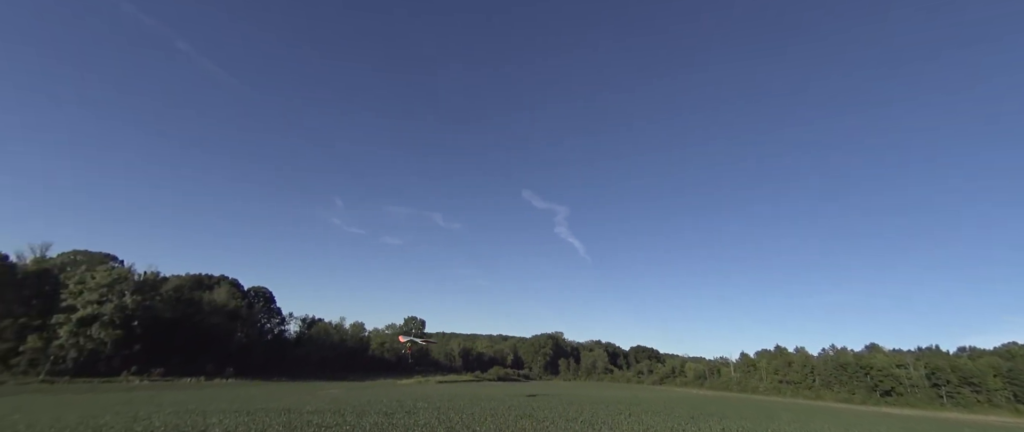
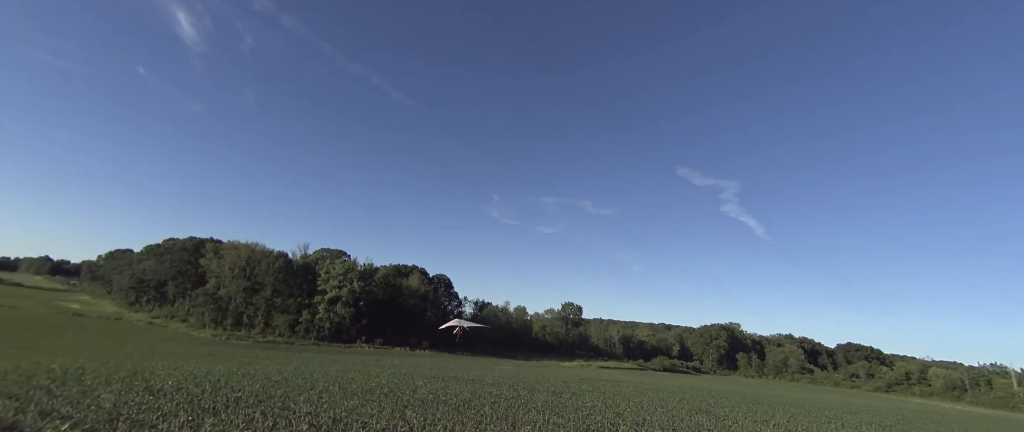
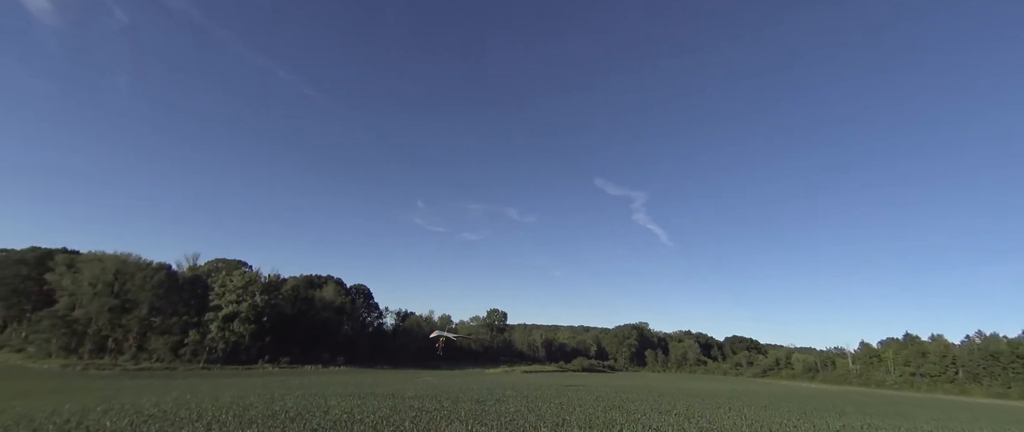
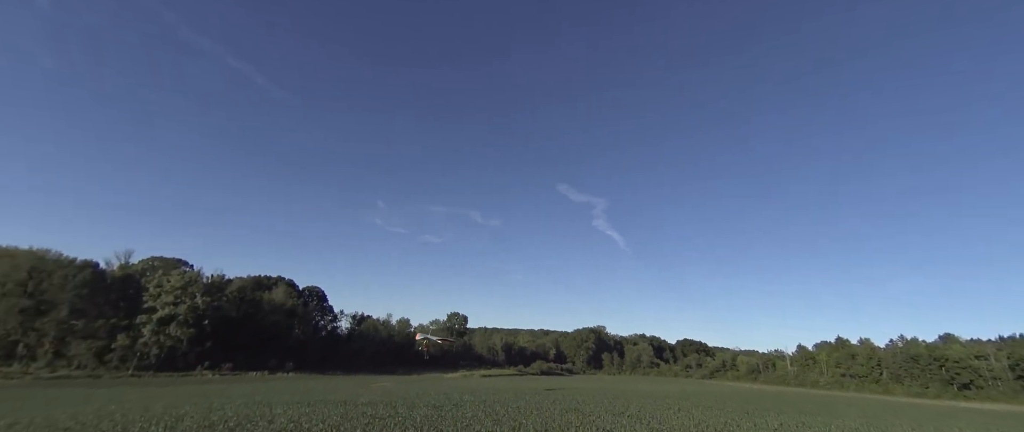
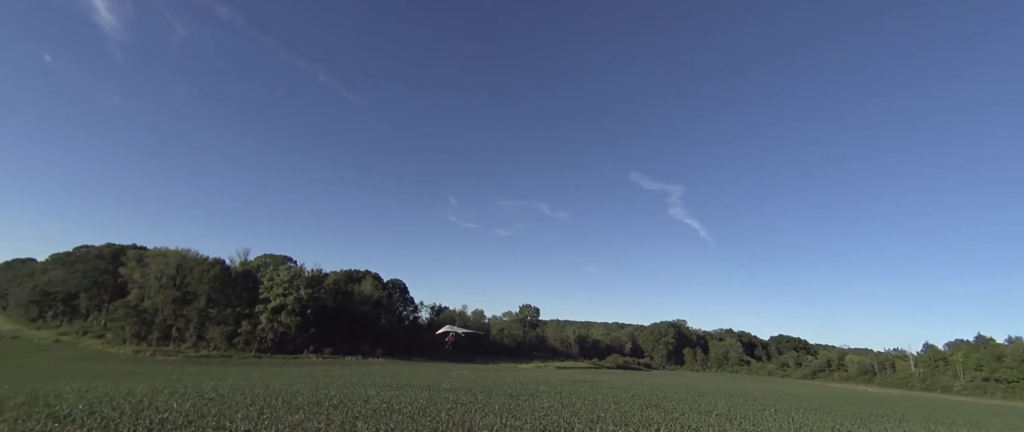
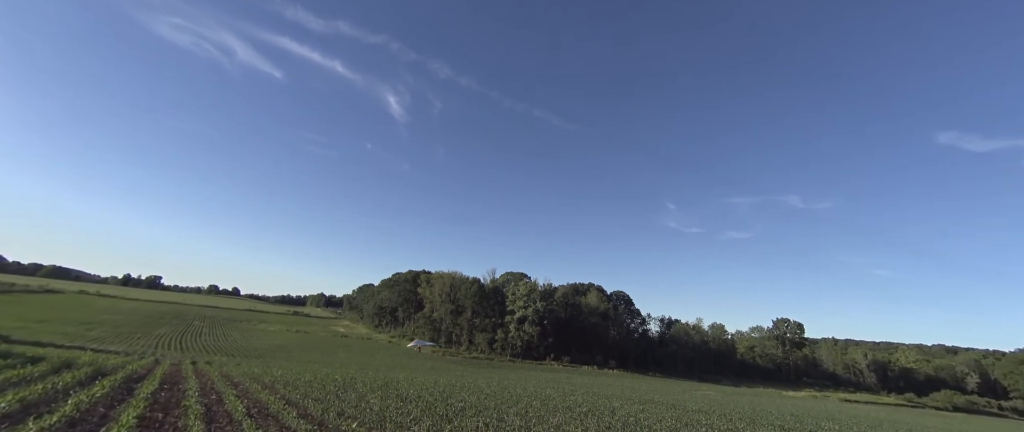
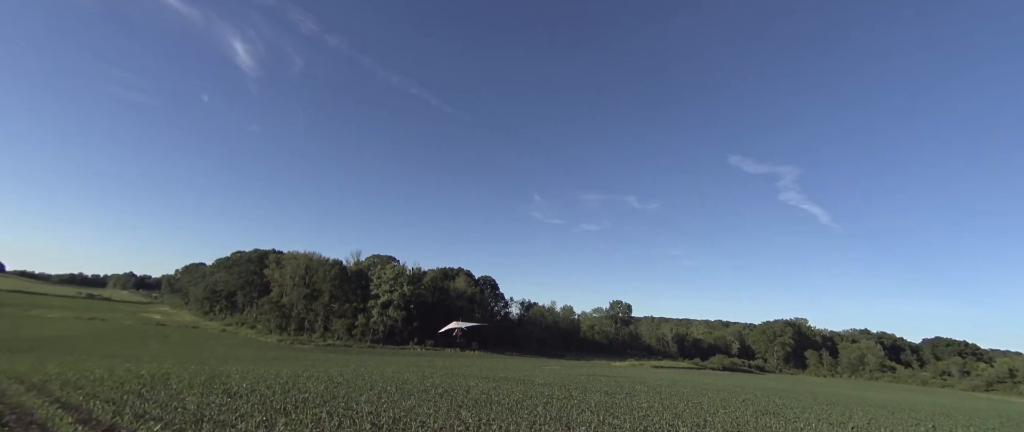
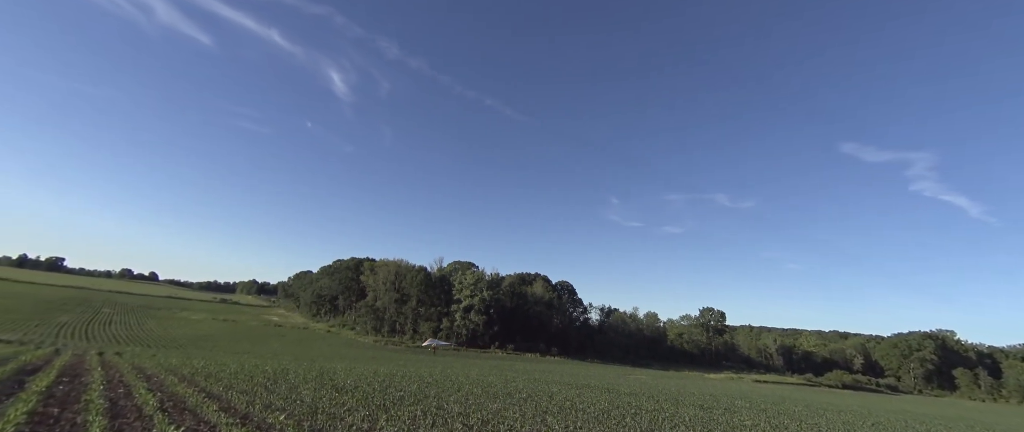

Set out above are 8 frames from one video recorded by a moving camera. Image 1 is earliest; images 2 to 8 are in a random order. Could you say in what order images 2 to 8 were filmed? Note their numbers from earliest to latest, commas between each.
4, 3, 5, 2, 7, 8, 6
